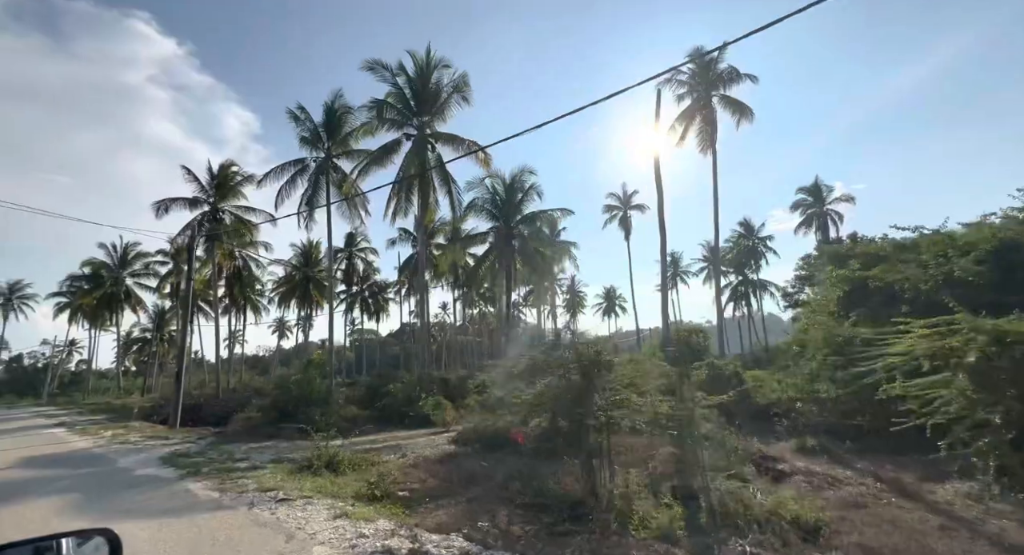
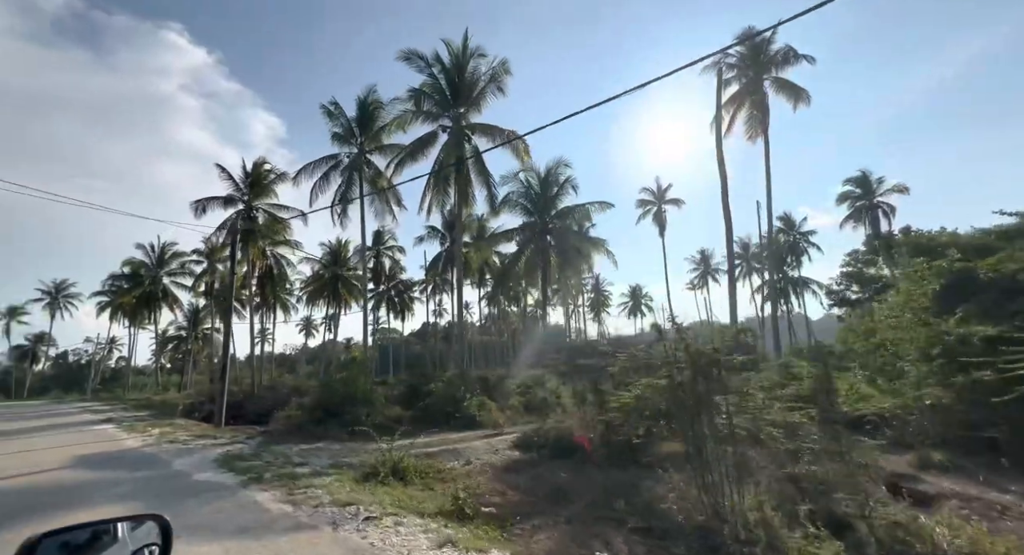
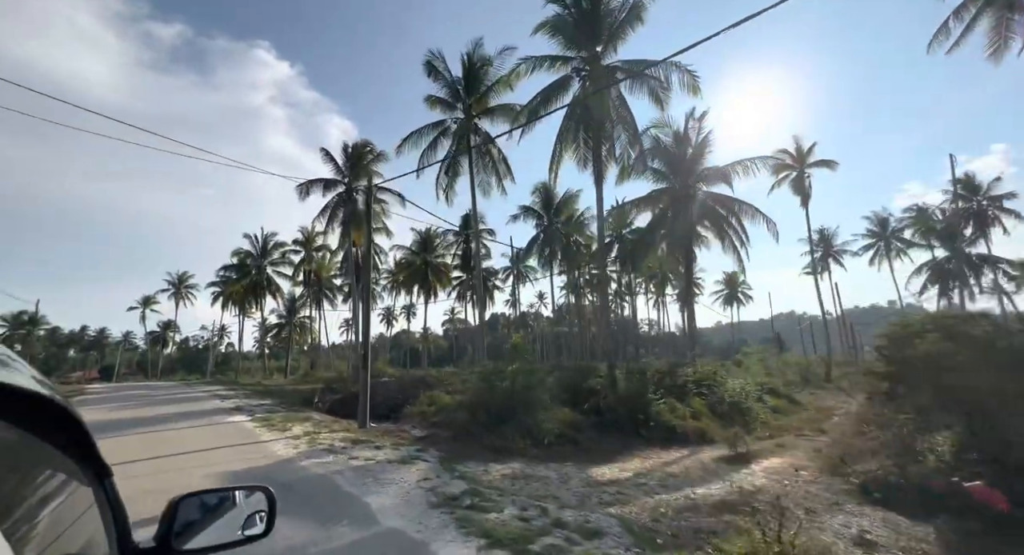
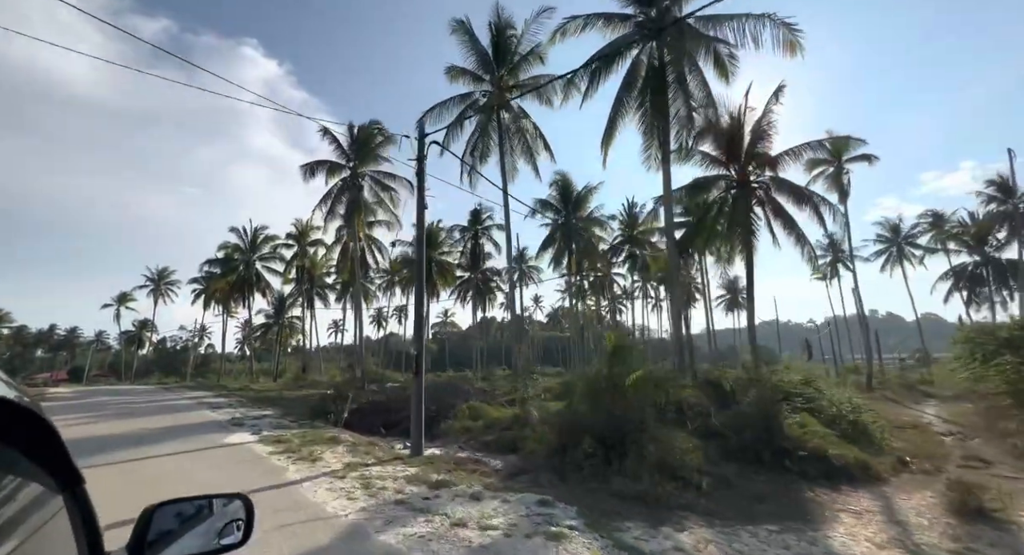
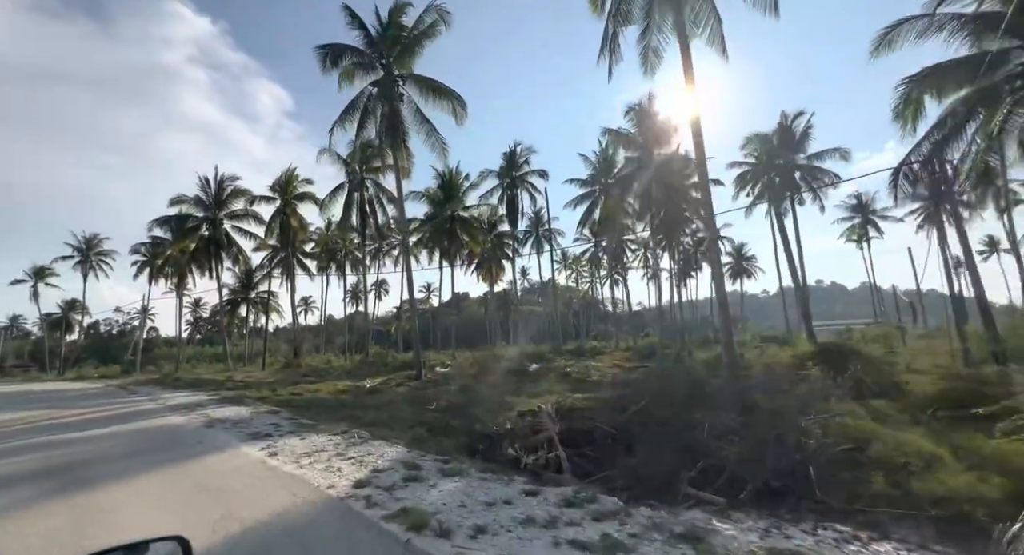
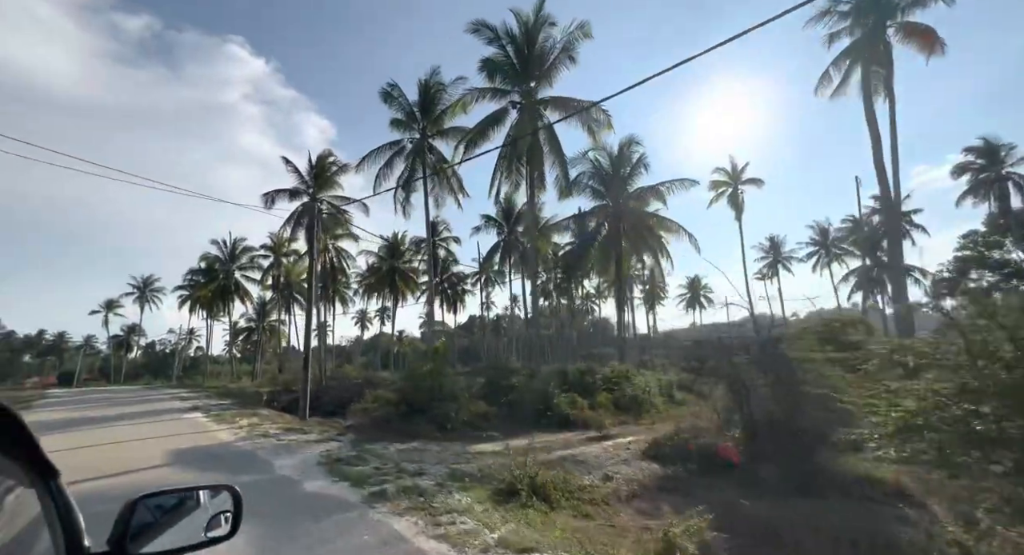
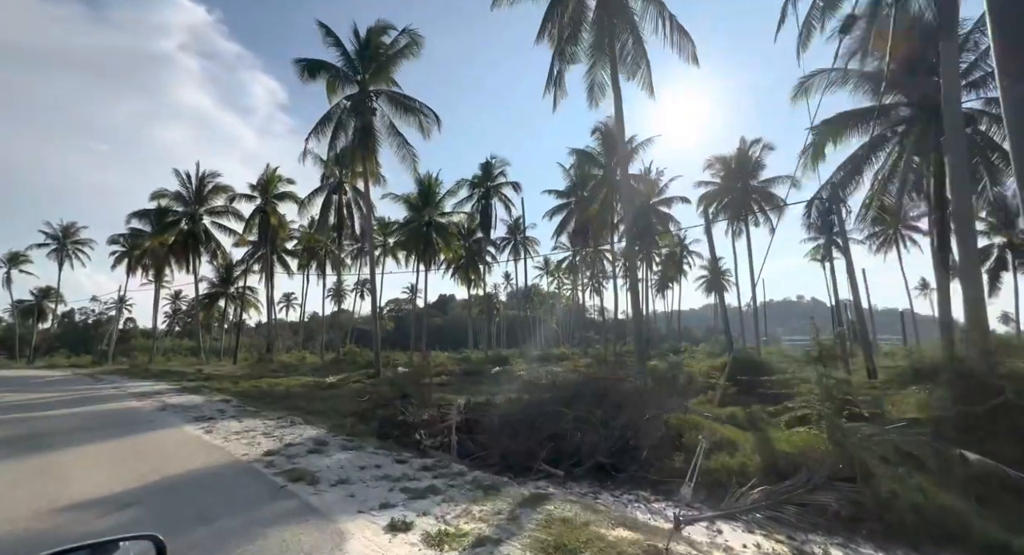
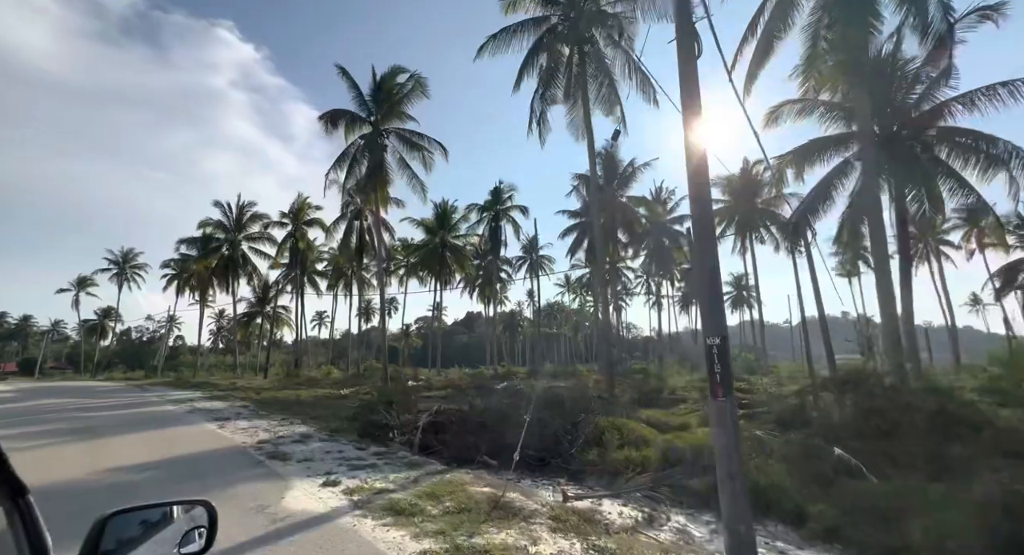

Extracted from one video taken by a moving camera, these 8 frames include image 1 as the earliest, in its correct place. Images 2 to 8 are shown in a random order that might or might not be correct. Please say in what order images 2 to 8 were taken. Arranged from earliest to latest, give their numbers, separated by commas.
2, 6, 3, 4, 8, 7, 5
